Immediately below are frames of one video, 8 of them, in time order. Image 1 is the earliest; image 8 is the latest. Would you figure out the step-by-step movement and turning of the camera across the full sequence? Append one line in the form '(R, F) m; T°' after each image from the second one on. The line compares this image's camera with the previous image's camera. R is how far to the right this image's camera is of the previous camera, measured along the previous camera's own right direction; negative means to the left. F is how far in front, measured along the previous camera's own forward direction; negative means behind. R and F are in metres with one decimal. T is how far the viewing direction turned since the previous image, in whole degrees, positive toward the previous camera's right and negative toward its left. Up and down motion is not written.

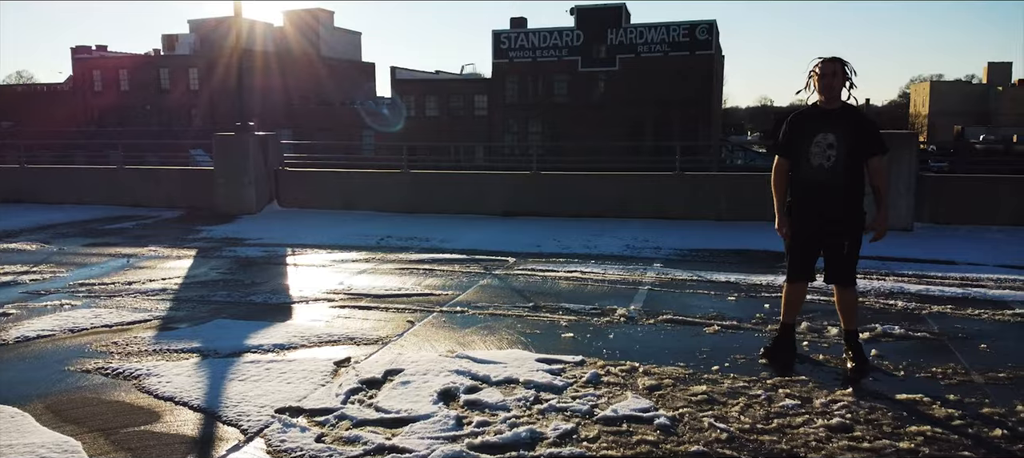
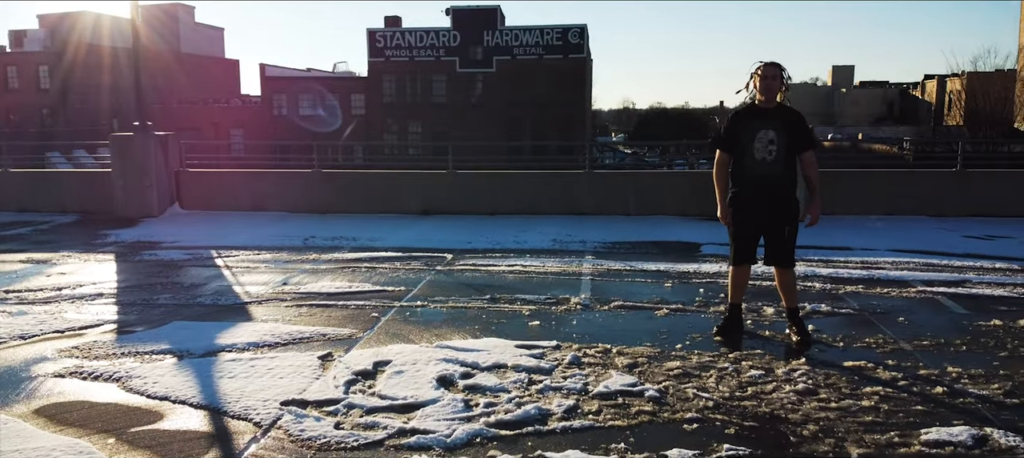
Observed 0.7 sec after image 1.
(-0.7, -0.2) m; +9°
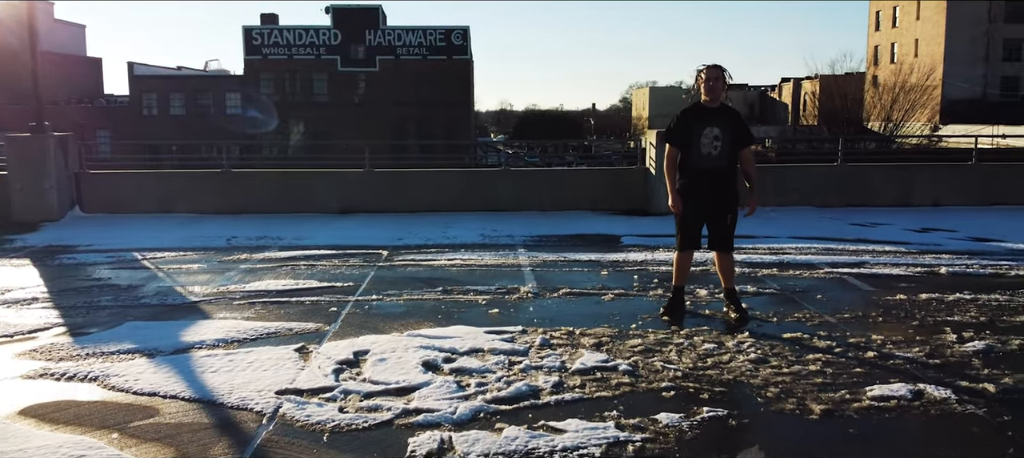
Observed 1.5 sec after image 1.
(-0.6, -0.3) m; +8°
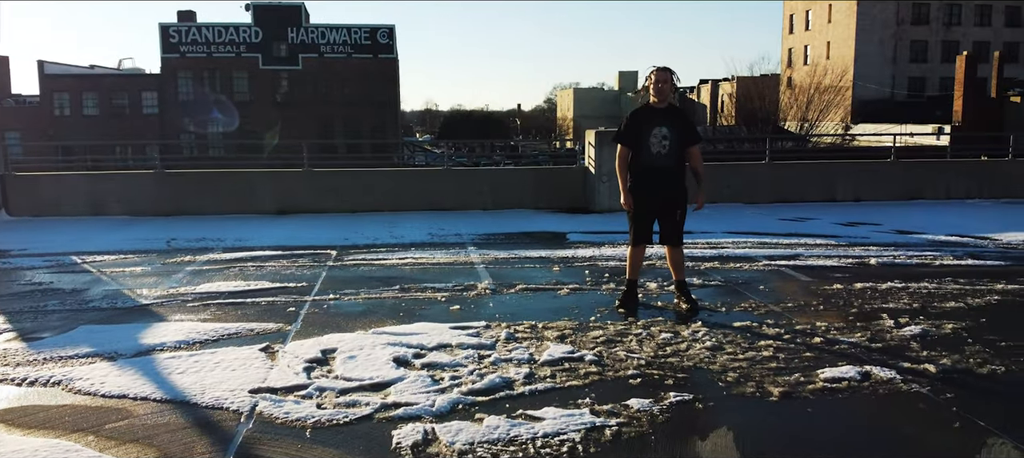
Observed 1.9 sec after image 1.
(-0.3, -0.1) m; +5°
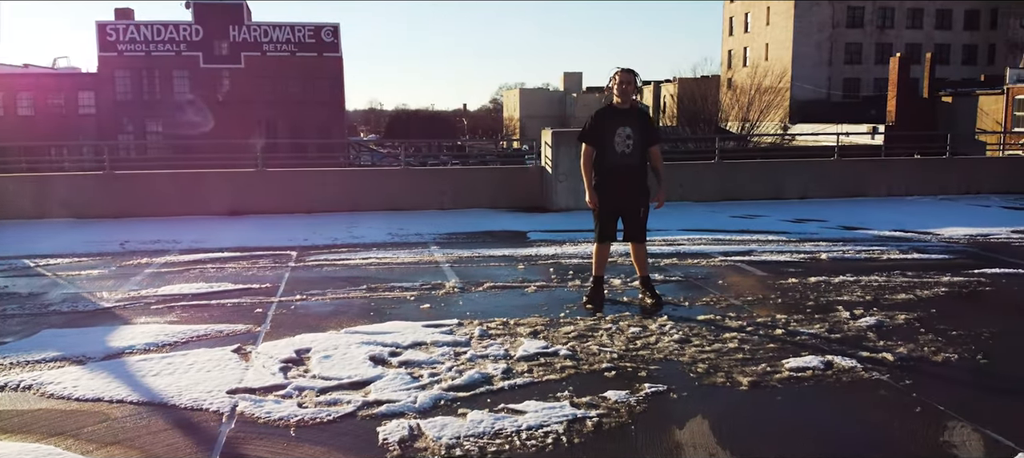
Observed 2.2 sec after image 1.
(-0.2, -0.1) m; +4°
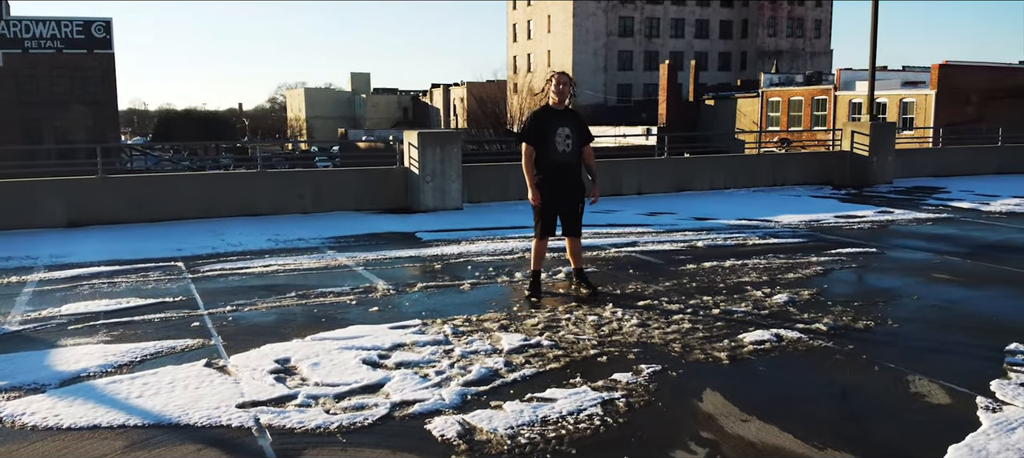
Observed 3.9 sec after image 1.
(-1.3, 0.0) m; +15°
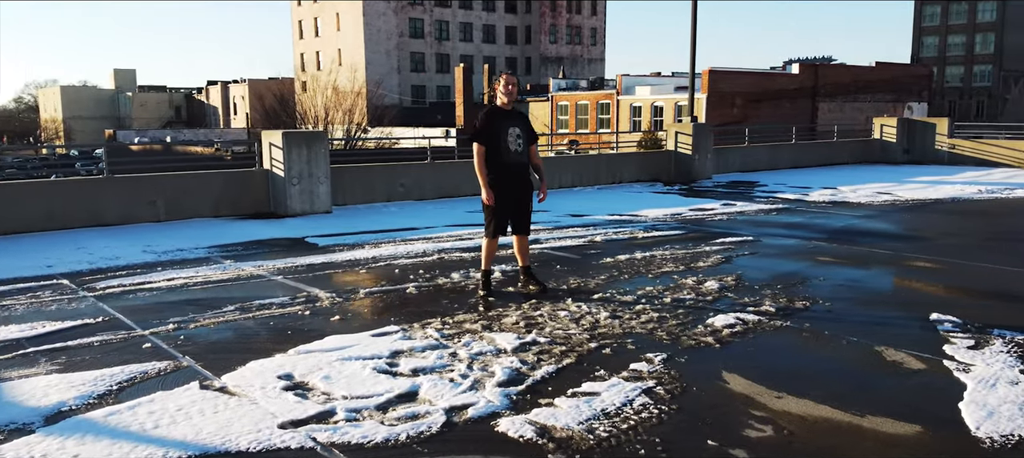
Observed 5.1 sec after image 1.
(-1.5, +0.2) m; +15°
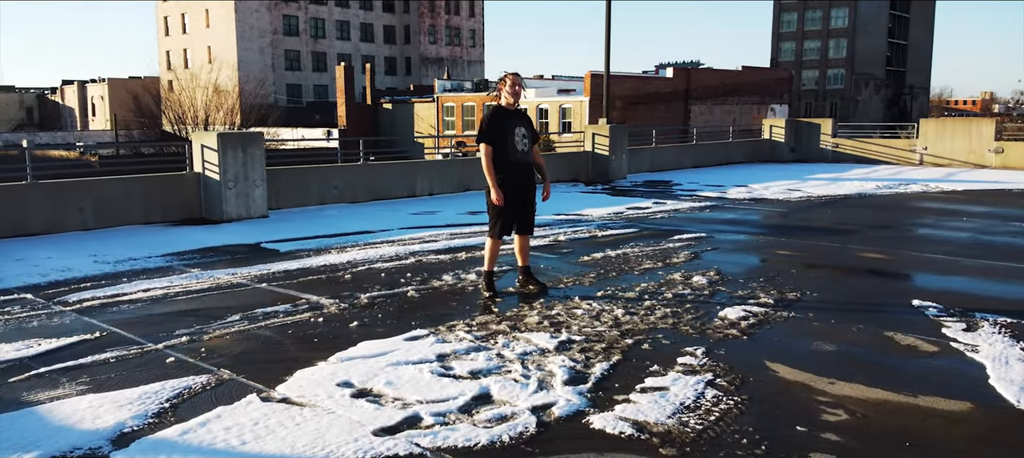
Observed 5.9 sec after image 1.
(-1.1, +0.1) m; +9°
